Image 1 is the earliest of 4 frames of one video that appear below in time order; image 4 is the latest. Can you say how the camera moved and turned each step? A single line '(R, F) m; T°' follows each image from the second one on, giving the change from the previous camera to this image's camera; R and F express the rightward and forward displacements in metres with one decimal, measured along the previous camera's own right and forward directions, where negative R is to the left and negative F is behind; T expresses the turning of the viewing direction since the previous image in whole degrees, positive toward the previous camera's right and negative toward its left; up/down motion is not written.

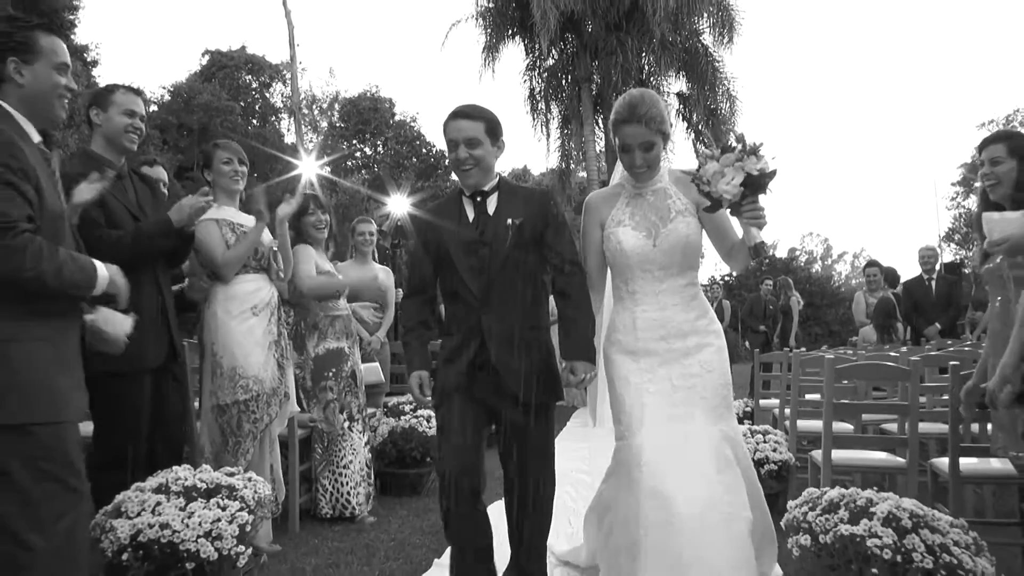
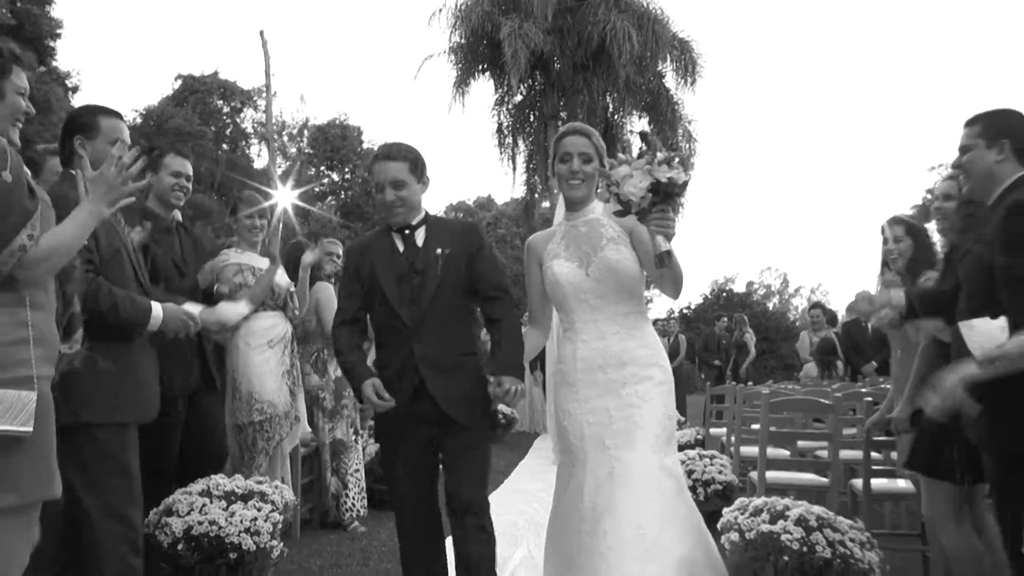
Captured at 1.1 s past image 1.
(-0.1, -0.8) m; +2°
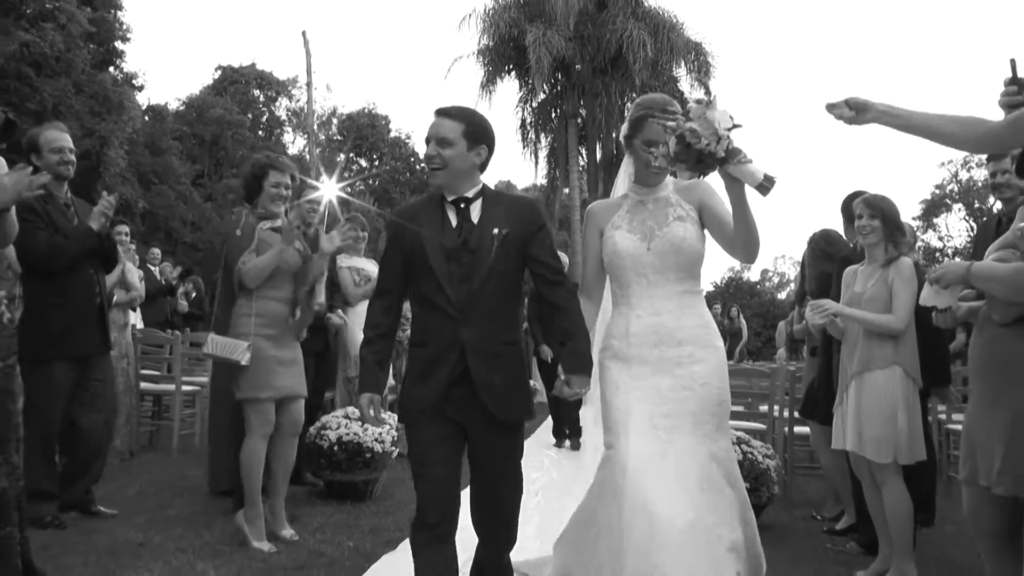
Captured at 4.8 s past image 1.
(-0.1, -2.3) m; -1°
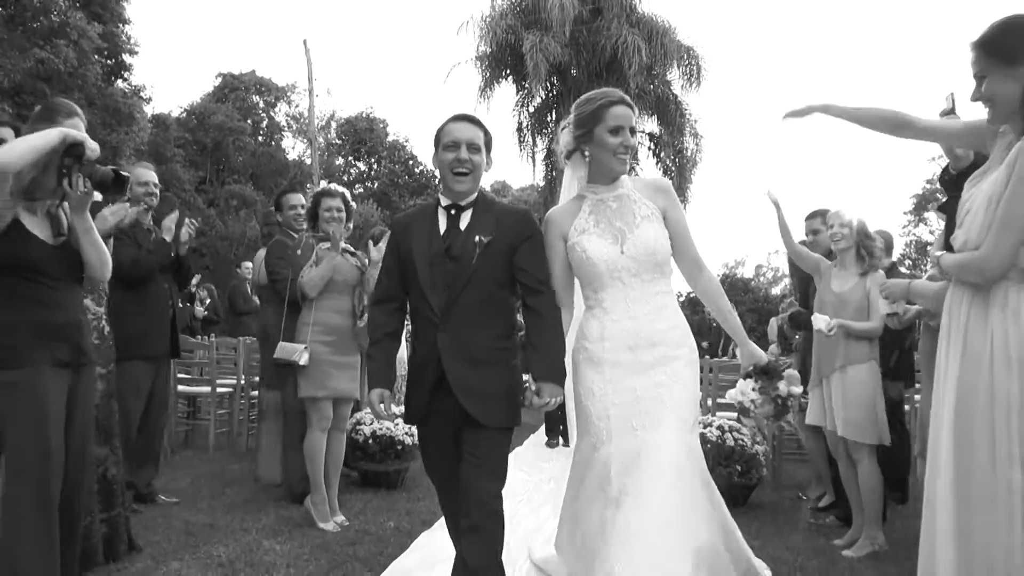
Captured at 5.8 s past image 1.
(-0.1, -0.7) m; 0°
